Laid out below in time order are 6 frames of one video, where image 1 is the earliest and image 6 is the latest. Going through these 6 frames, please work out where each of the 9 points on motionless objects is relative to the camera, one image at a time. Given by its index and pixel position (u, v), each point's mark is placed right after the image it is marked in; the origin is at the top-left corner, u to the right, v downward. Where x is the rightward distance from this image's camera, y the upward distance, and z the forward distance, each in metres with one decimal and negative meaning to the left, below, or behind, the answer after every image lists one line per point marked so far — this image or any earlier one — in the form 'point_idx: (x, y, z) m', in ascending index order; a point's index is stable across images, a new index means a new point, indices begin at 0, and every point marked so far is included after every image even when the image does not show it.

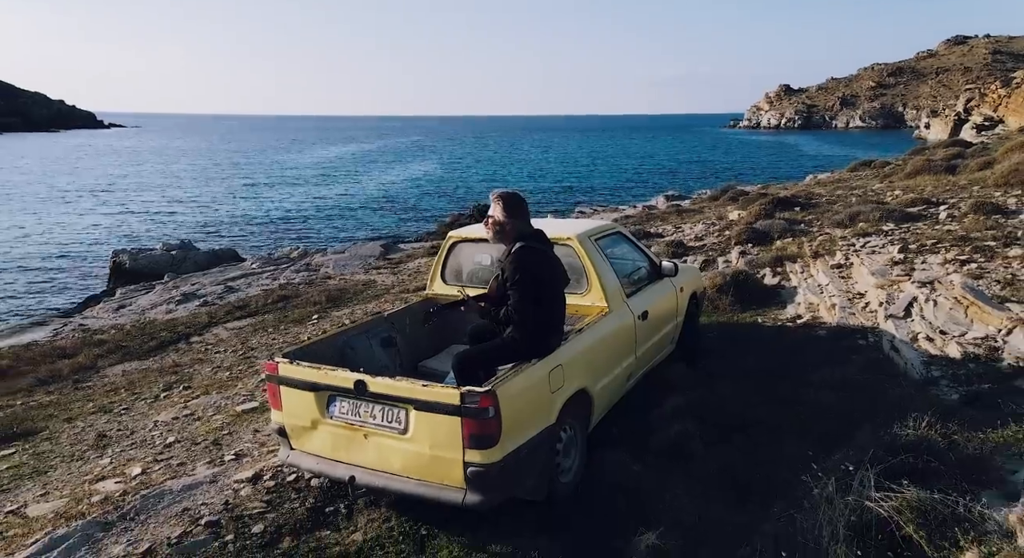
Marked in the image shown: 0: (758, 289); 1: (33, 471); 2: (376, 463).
0: (+3.1, -0.1, +8.9) m
1: (-4.3, -1.7, +6.4) m
2: (-0.8, -1.1, +4.4) m
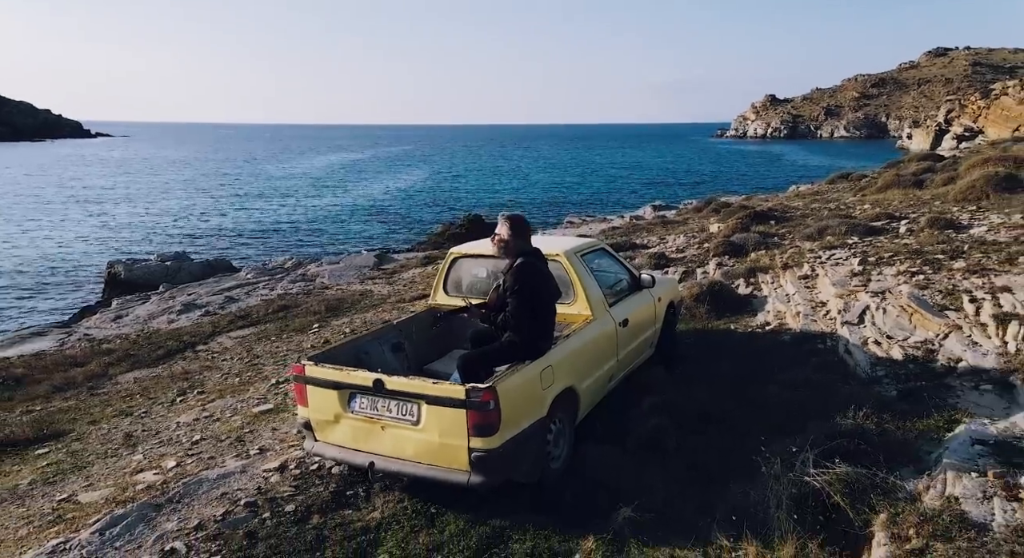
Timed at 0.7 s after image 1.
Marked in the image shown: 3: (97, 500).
0: (+3.0, -0.2, +9.7) m
1: (-4.3, -1.8, +7.1) m
2: (-0.9, -1.2, +5.1) m
3: (-3.3, -1.8, +5.7) m
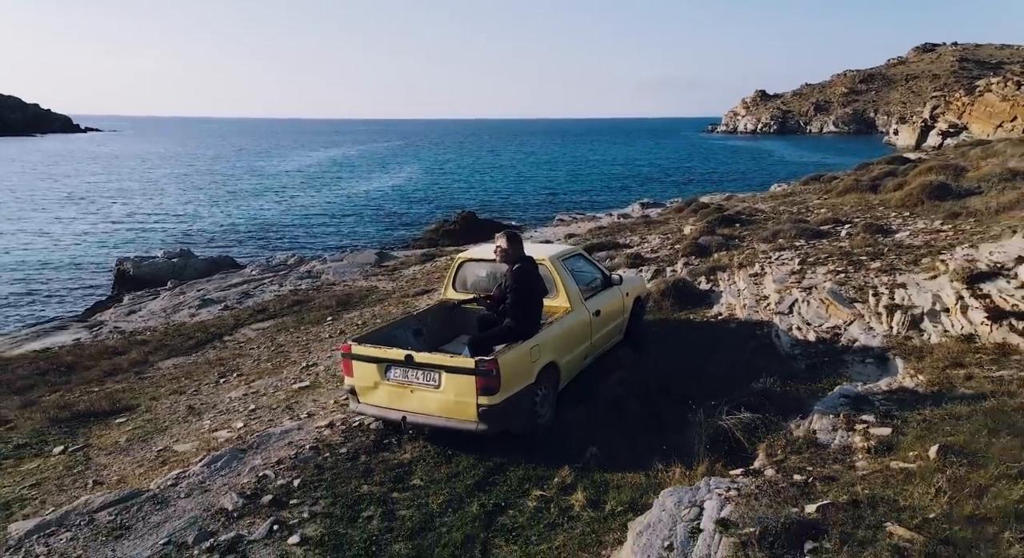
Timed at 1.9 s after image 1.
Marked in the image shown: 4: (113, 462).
0: (+2.9, -0.2, +11.4) m
1: (-4.4, -1.8, +8.8) m
2: (-0.9, -1.2, +6.8) m
3: (-3.3, -1.8, +7.4) m
4: (-4.1, -1.9, +7.4) m
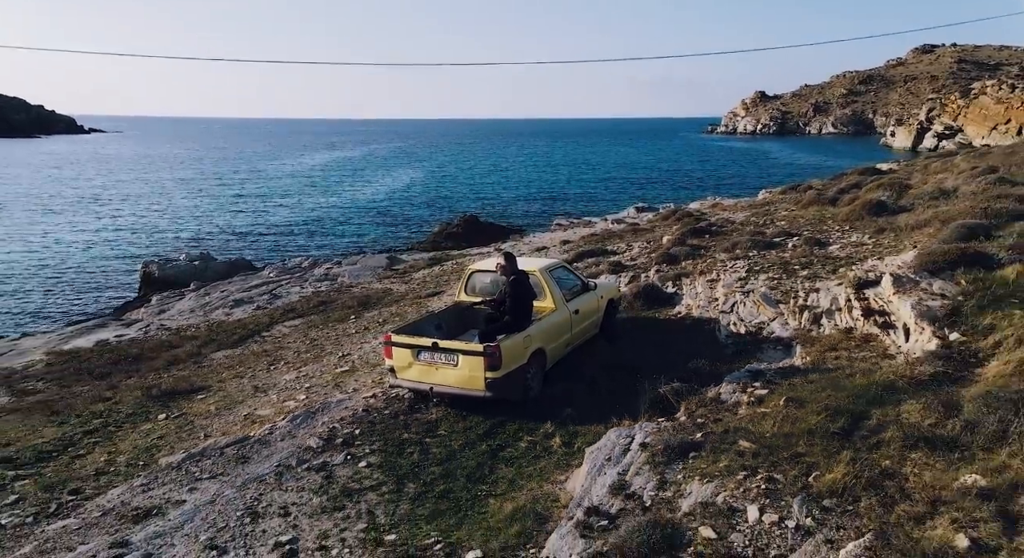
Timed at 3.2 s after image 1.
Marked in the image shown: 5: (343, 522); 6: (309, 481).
0: (+2.9, -0.3, +13.9) m
1: (-4.4, -1.9, +11.3) m
2: (-0.9, -1.3, +9.3) m
3: (-3.4, -1.9, +9.9) m
4: (-4.2, -2.0, +9.9) m
5: (-1.5, -2.2, +6.4) m
6: (-2.1, -2.0, +7.2) m
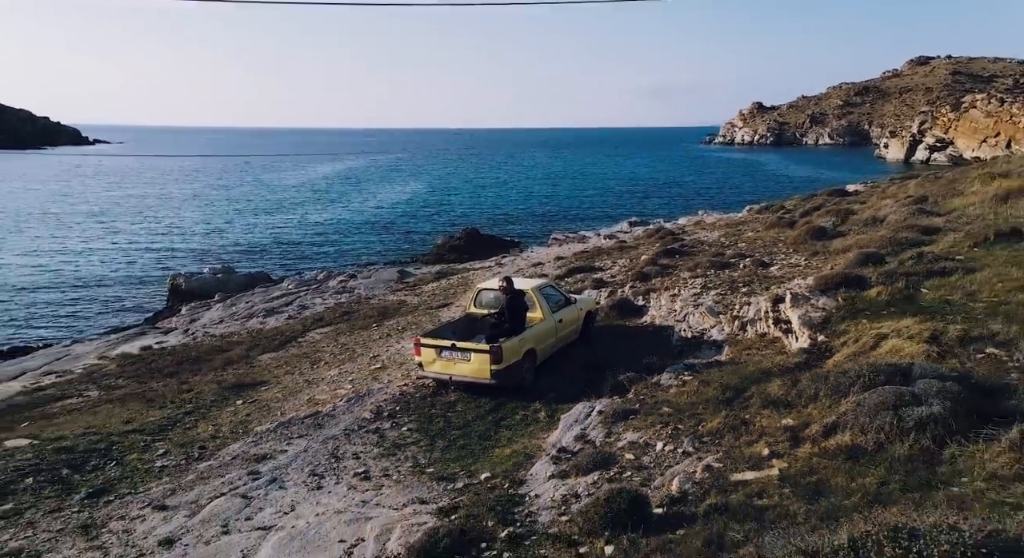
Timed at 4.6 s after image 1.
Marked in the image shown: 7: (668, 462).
0: (+2.8, -0.7, +17.1) m
1: (-4.4, -2.3, +14.4) m
2: (-1.0, -1.6, +12.5) m
3: (-3.4, -2.2, +13.1) m
4: (-4.2, -2.3, +13.1) m
5: (-1.6, -2.4, +9.5) m
6: (-2.1, -2.3, +10.4) m
7: (+1.7, -2.0, +7.9) m
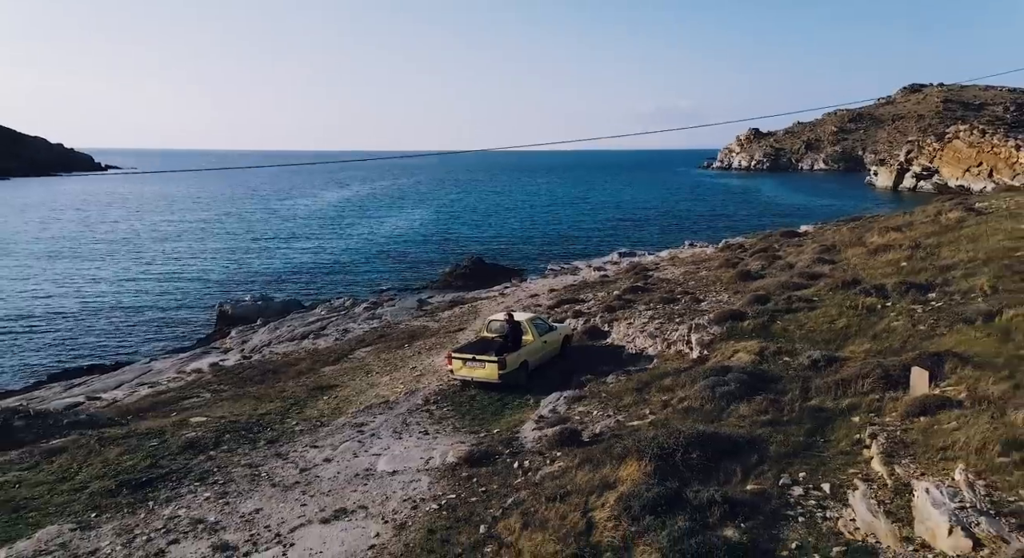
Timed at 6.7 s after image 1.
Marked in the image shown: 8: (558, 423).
0: (+2.9, -1.7, +23.5) m
1: (-4.4, -3.3, +20.8) m
2: (-0.9, -2.6, +18.9) m
3: (-3.4, -3.1, +19.5) m
4: (-4.2, -3.3, +19.5) m
5: (-1.6, -3.3, +15.9) m
6: (-2.1, -3.2, +16.8) m
7: (+1.7, -2.8, +14.2) m
8: (+1.0, -2.9, +14.4) m
